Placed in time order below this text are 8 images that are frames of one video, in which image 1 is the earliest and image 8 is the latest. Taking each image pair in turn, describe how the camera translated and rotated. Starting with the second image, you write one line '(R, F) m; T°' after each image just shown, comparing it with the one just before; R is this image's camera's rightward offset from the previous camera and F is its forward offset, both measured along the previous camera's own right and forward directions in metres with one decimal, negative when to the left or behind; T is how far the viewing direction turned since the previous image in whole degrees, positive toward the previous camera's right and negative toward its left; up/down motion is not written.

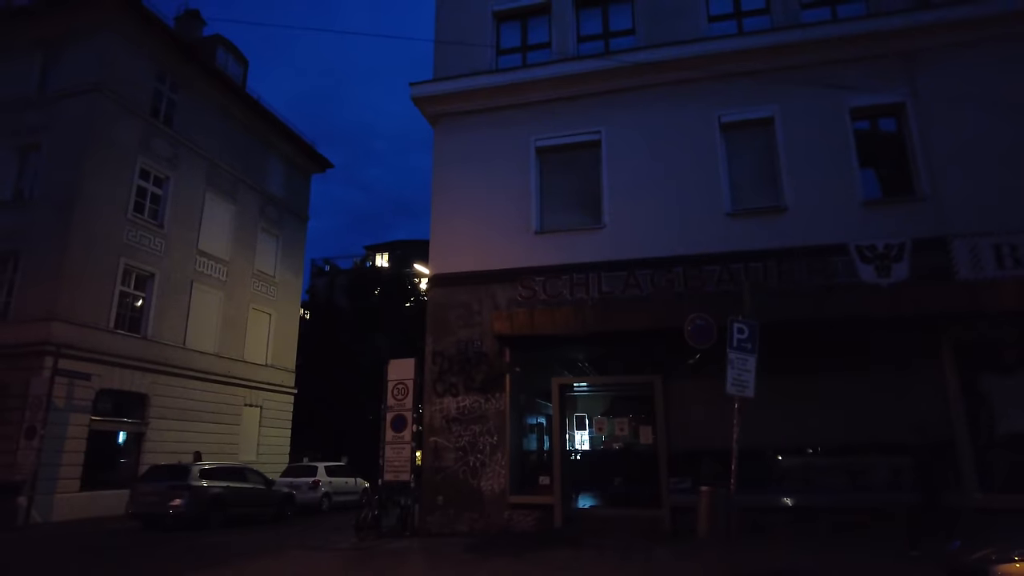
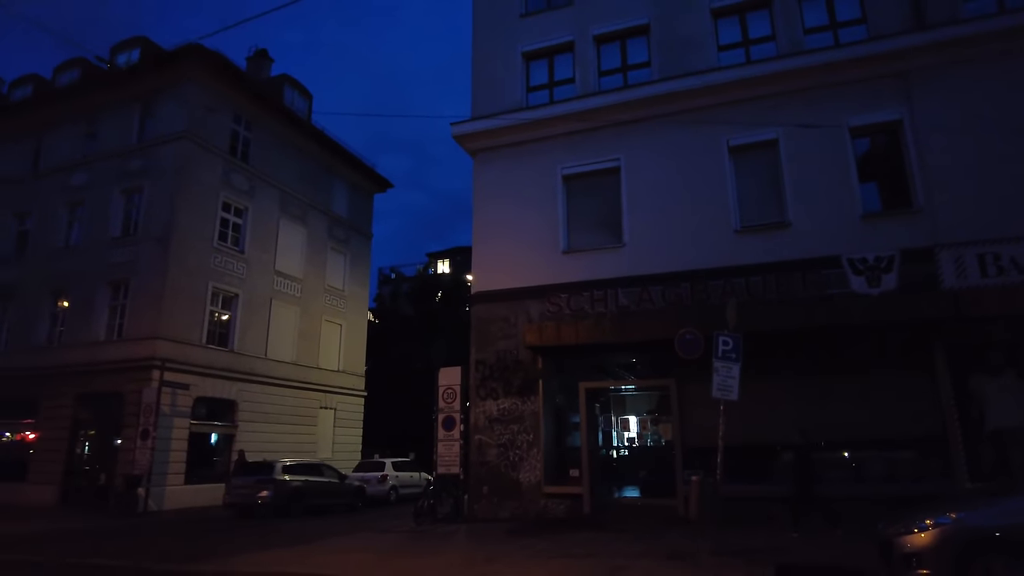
(+0.8, -1.6) m; -6°
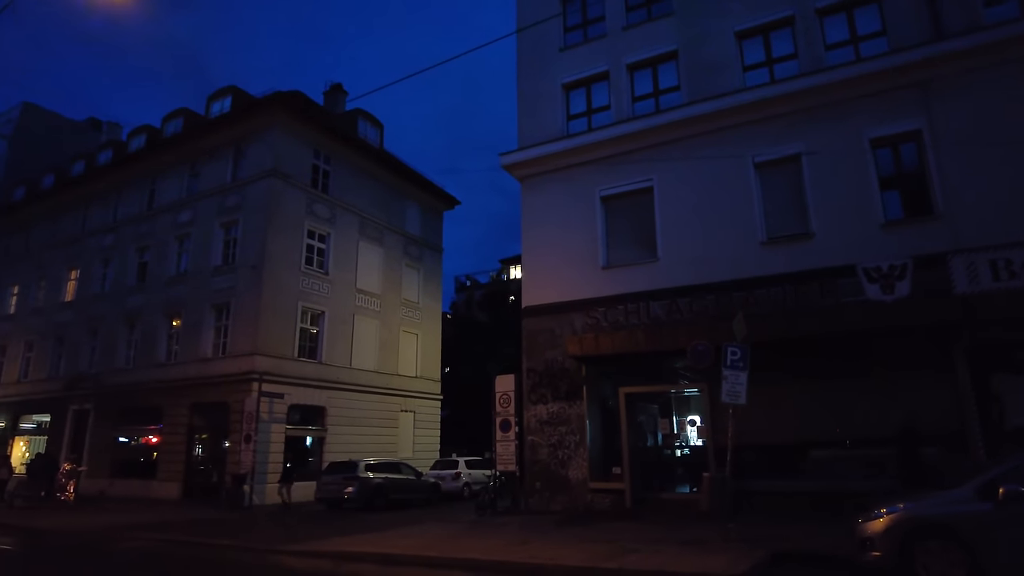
(+0.9, -1.4) m; -7°
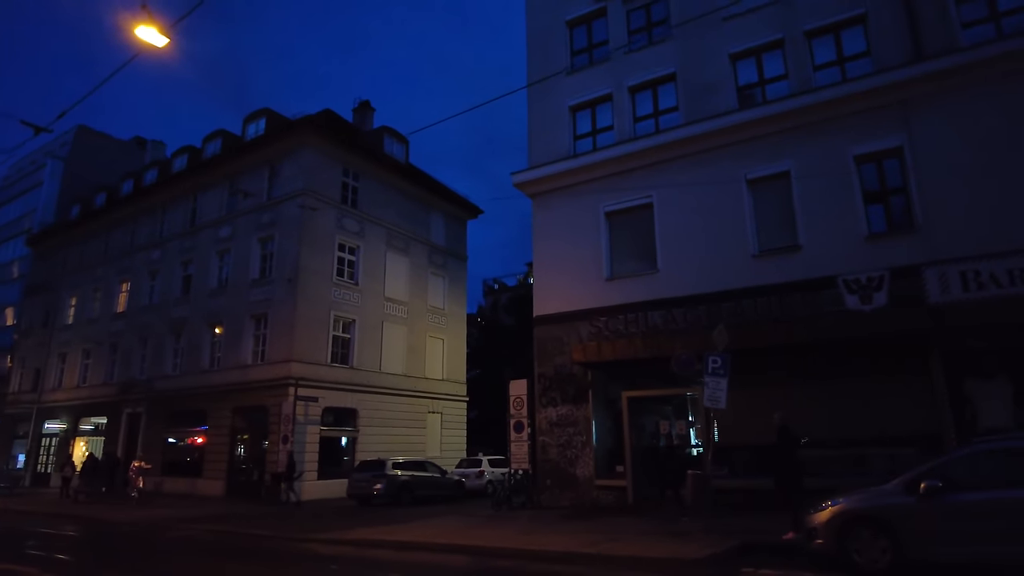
(+0.6, -1.2) m; -3°
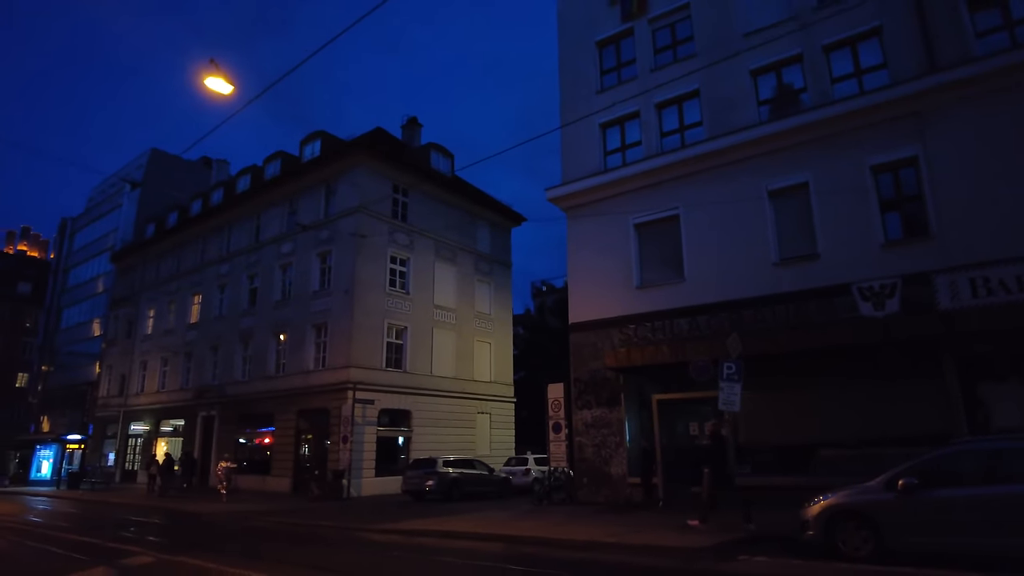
(+0.5, -1.2) m; -5°
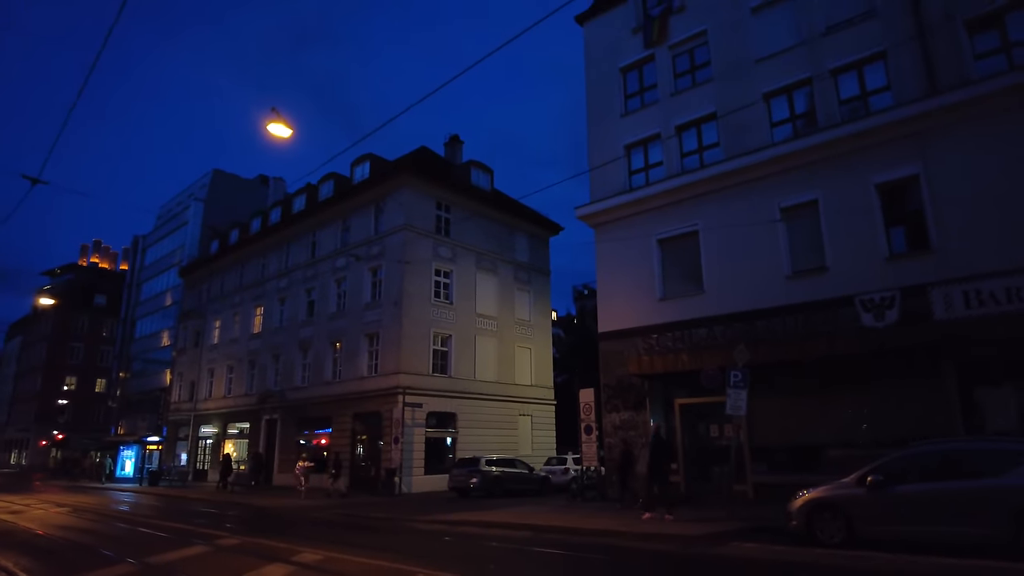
(+0.5, -1.6) m; -4°
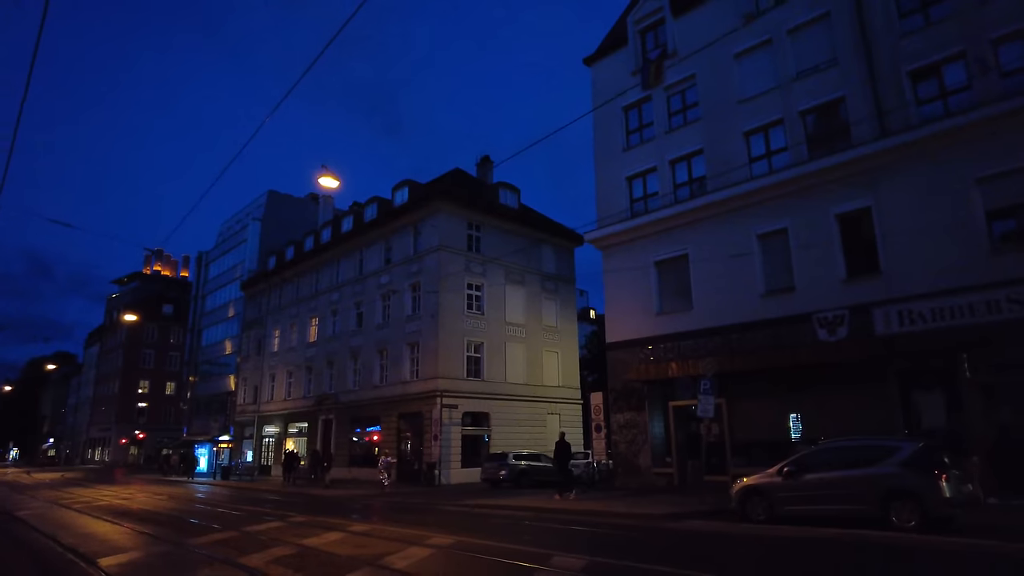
(+1.0, -3.0) m; -4°
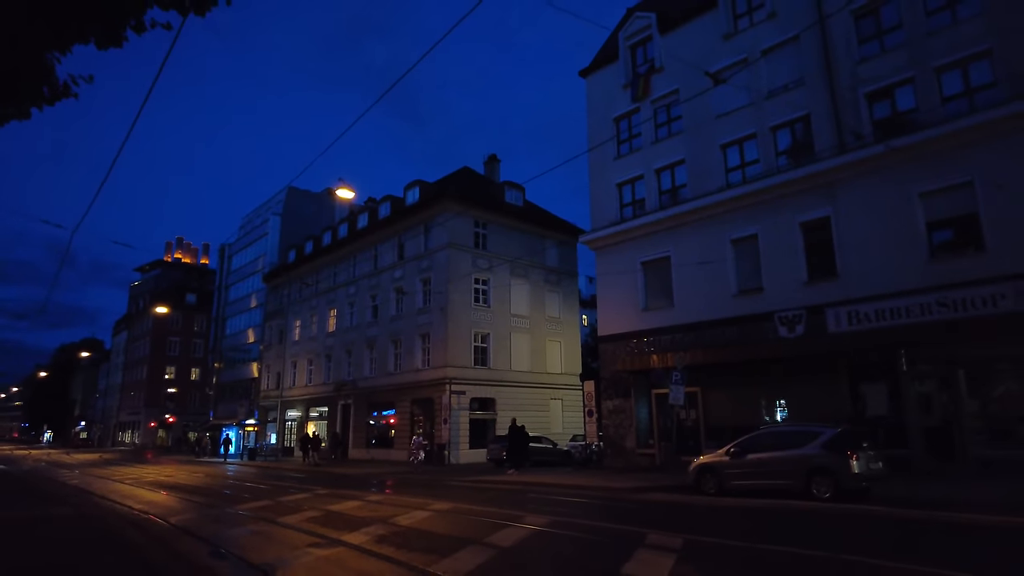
(+0.6, -2.3) m; -1°
